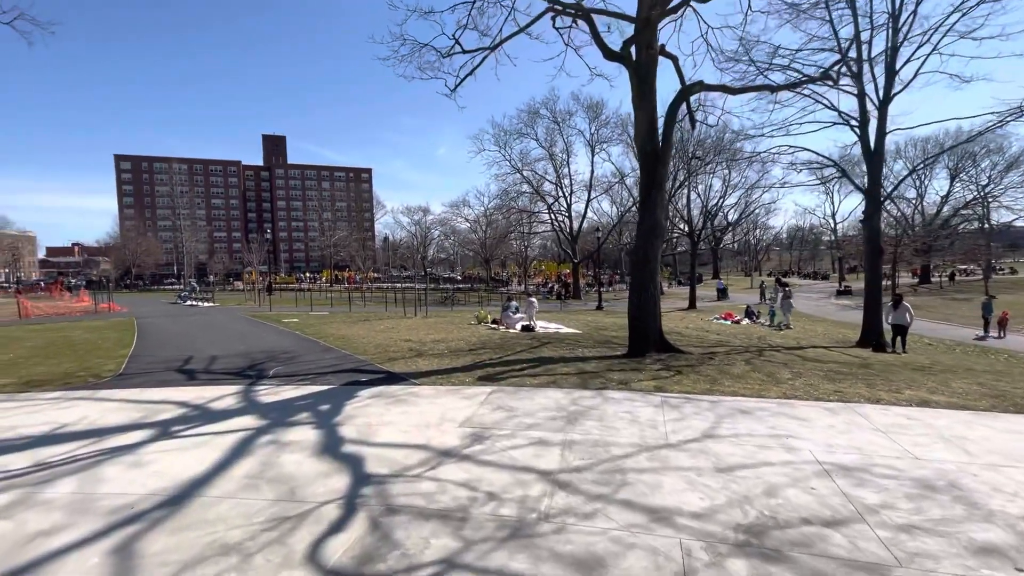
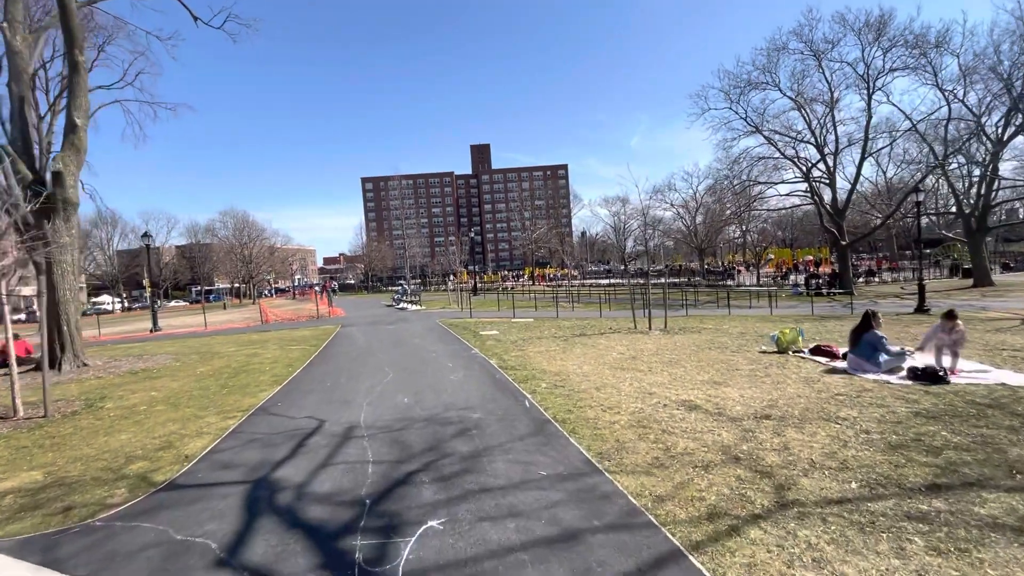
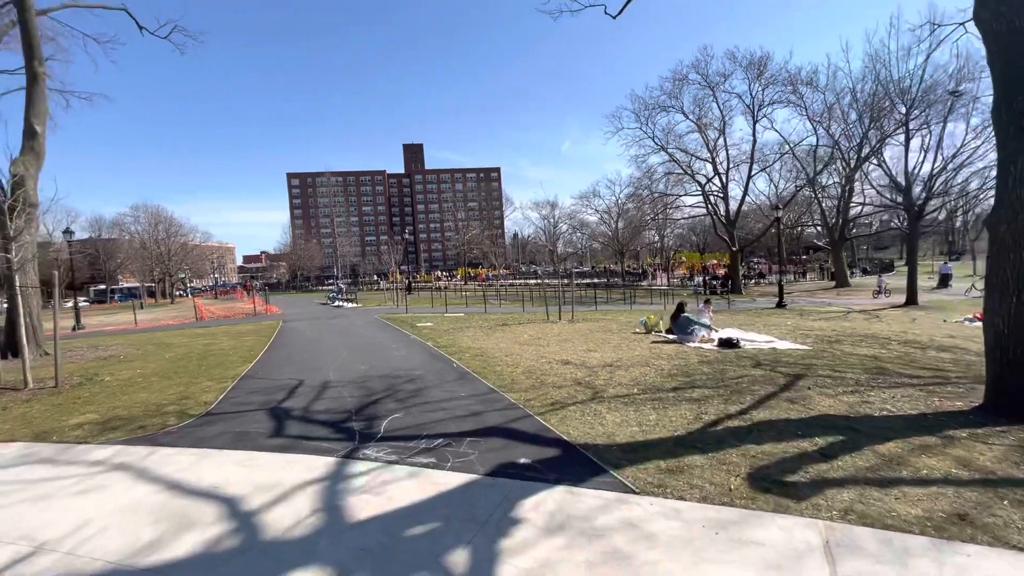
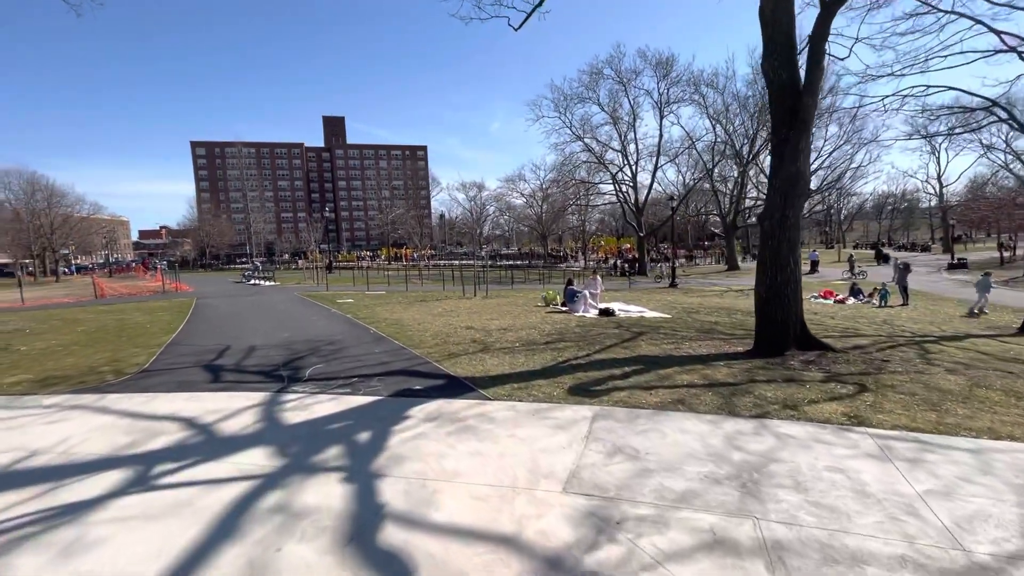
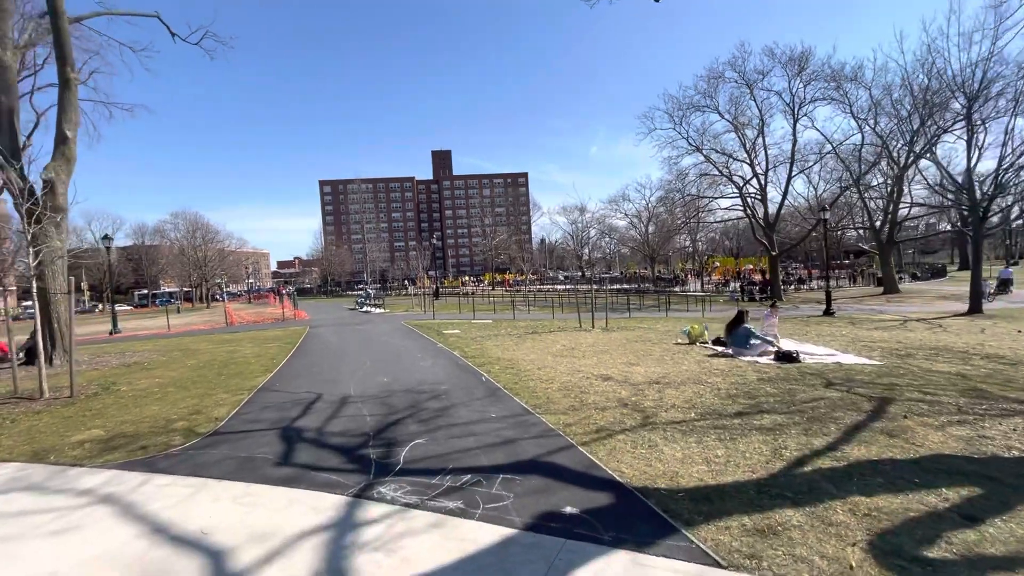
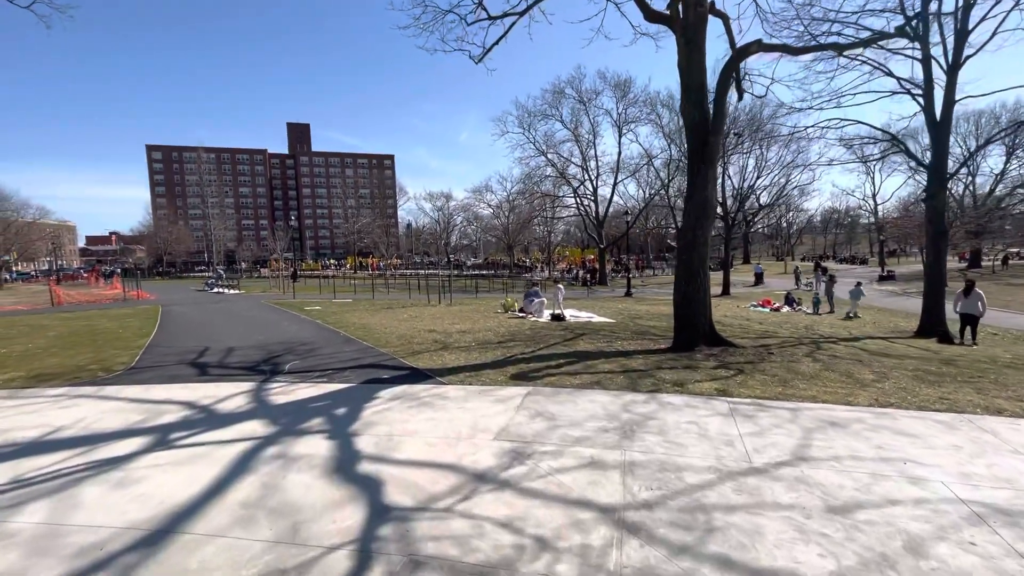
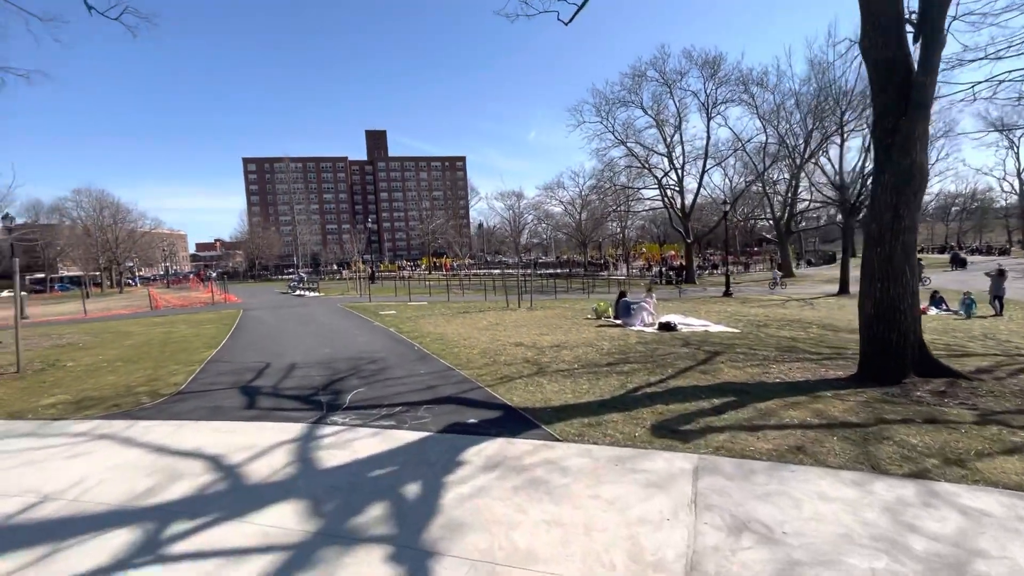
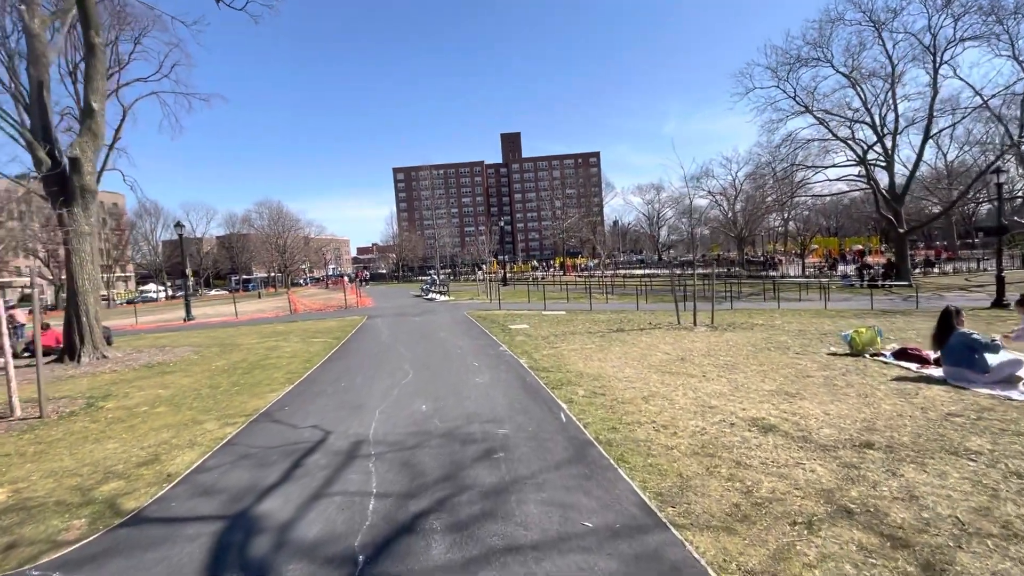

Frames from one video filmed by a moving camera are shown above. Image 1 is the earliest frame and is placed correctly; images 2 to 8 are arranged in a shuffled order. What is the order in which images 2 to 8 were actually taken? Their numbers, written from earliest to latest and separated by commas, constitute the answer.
6, 4, 7, 3, 5, 2, 8
